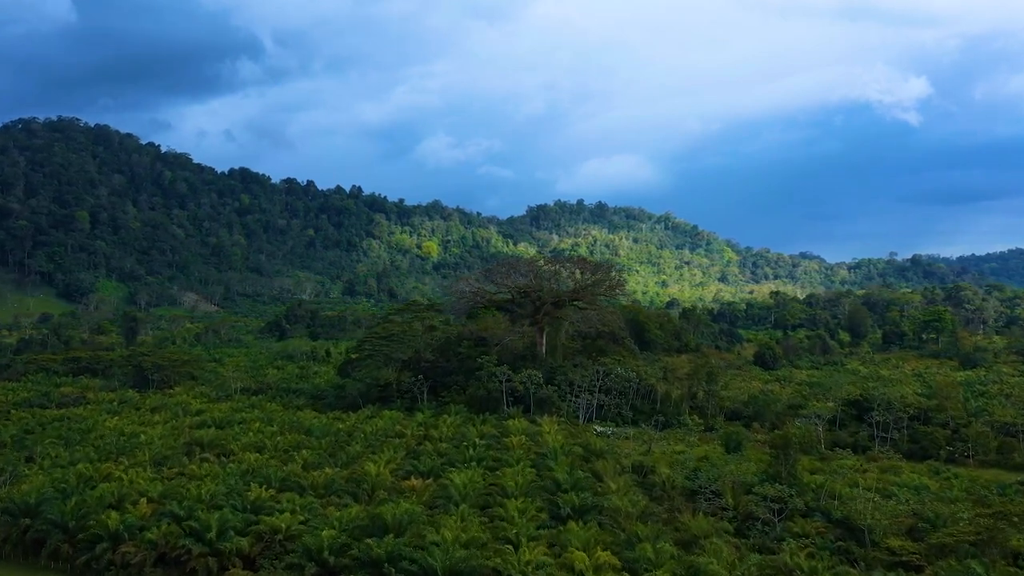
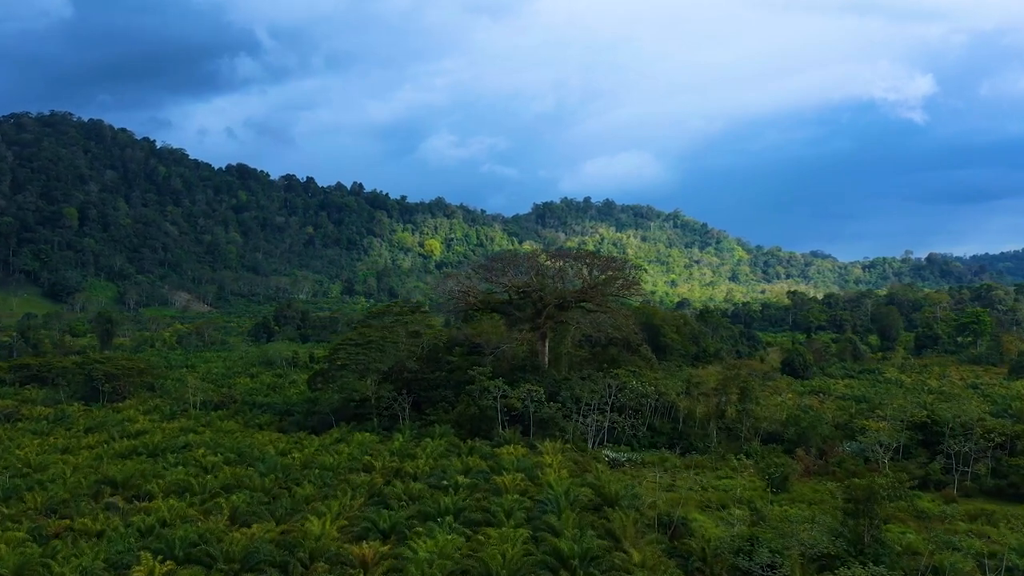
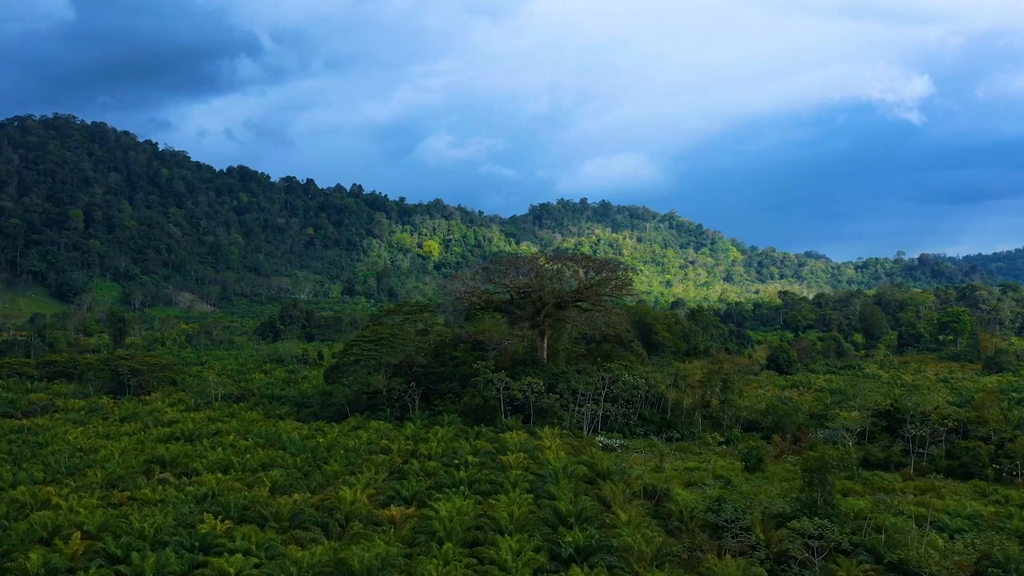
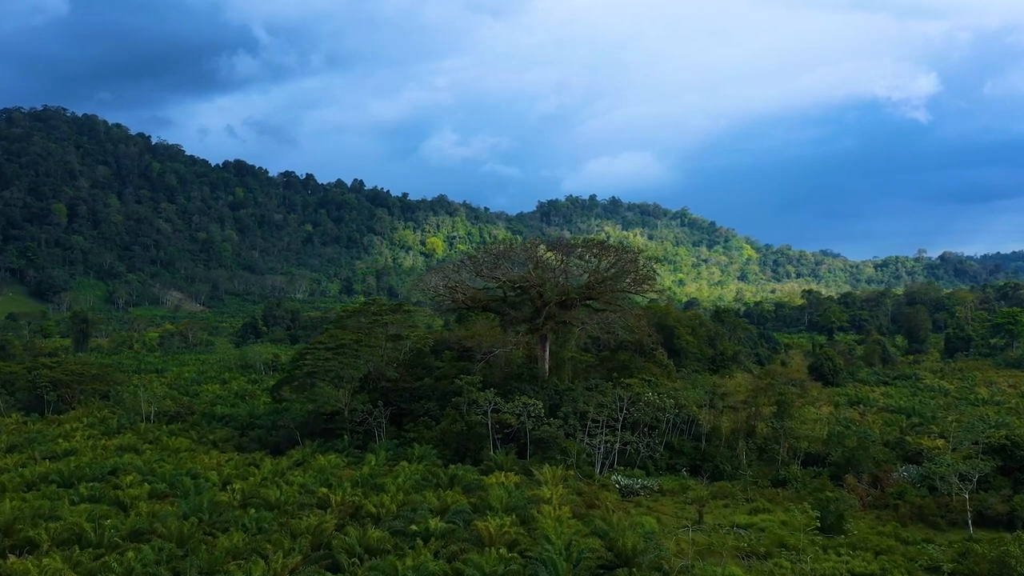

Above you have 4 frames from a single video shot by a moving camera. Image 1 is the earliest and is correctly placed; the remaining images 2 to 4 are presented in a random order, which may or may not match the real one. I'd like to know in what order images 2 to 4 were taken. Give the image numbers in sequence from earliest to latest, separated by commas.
3, 2, 4
